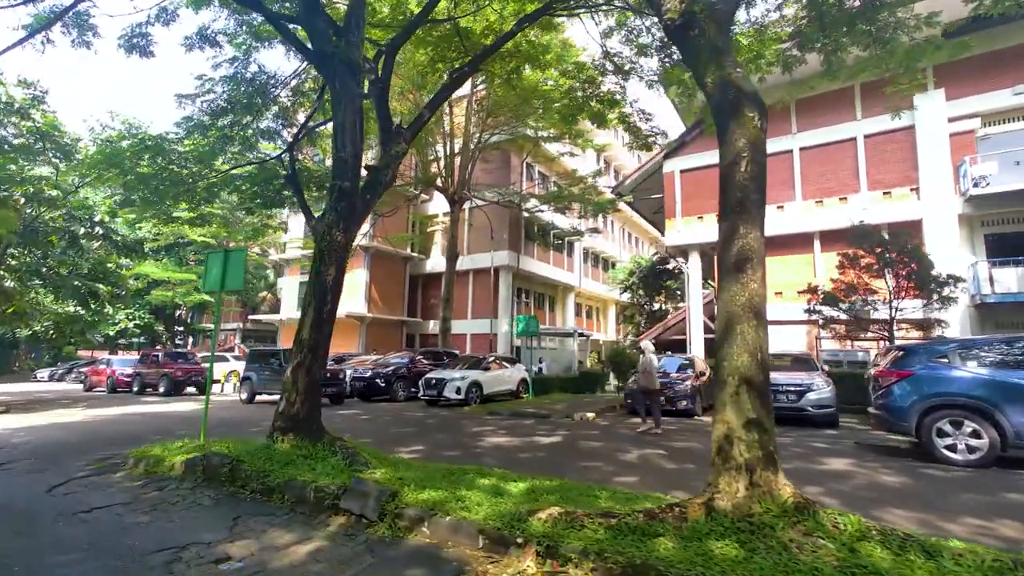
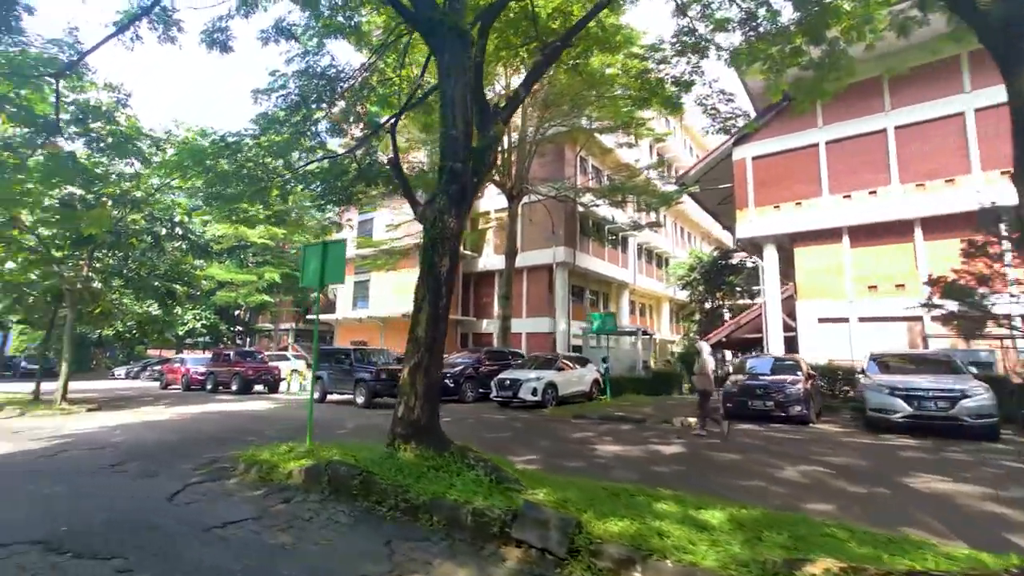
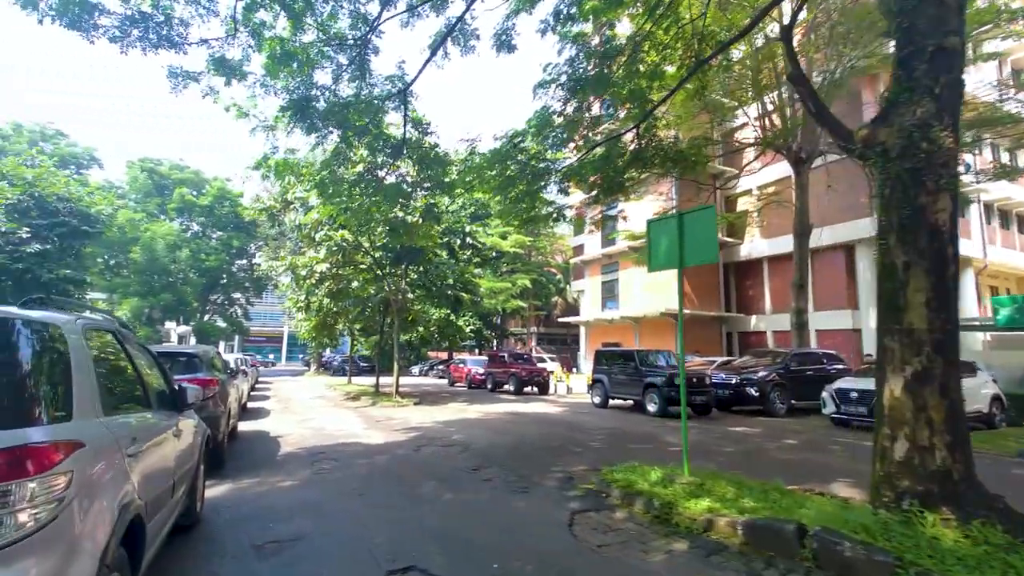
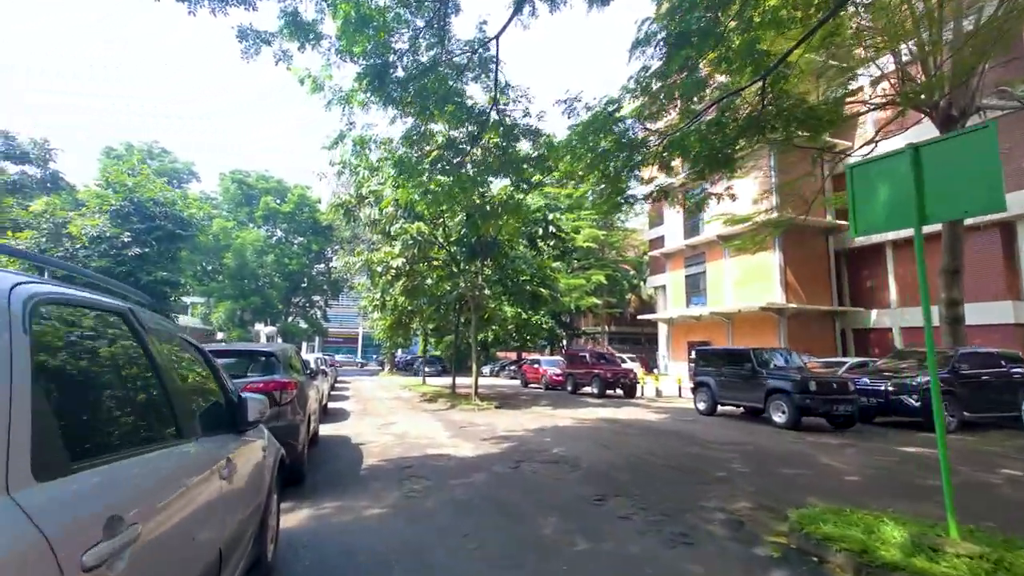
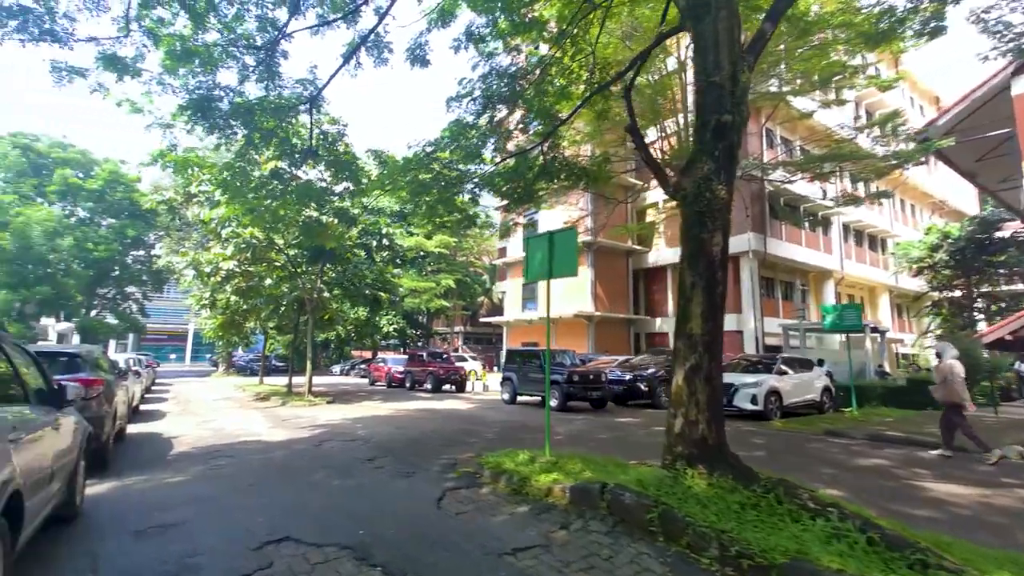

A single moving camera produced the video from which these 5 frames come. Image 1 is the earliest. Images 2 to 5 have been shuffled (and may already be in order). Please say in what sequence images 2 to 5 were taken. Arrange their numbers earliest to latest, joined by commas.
2, 5, 3, 4
